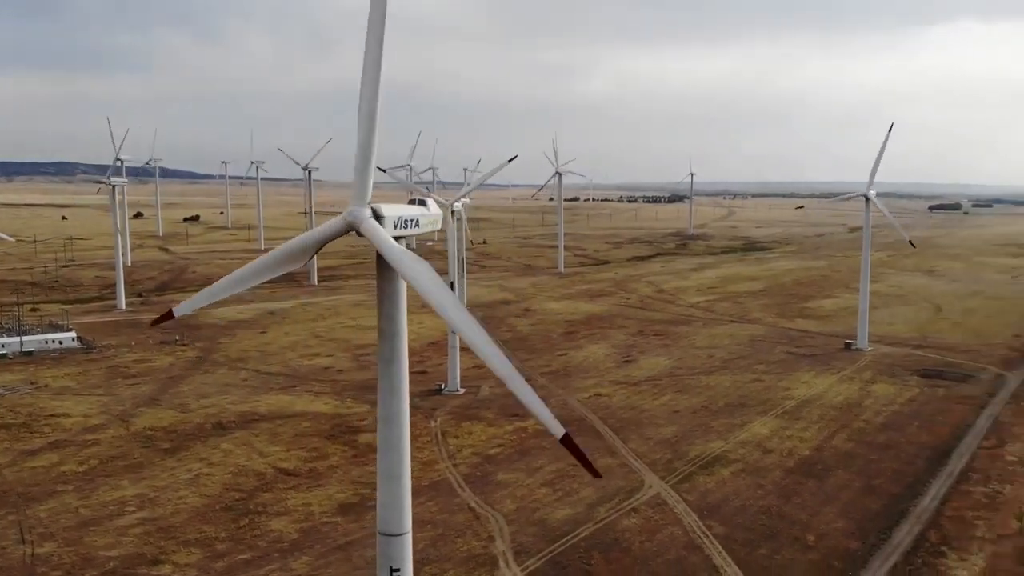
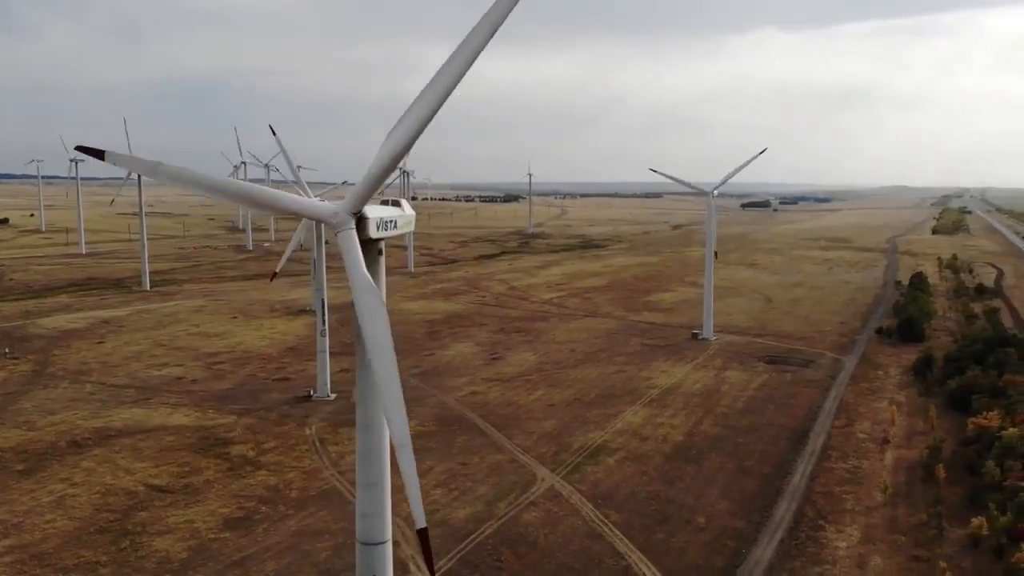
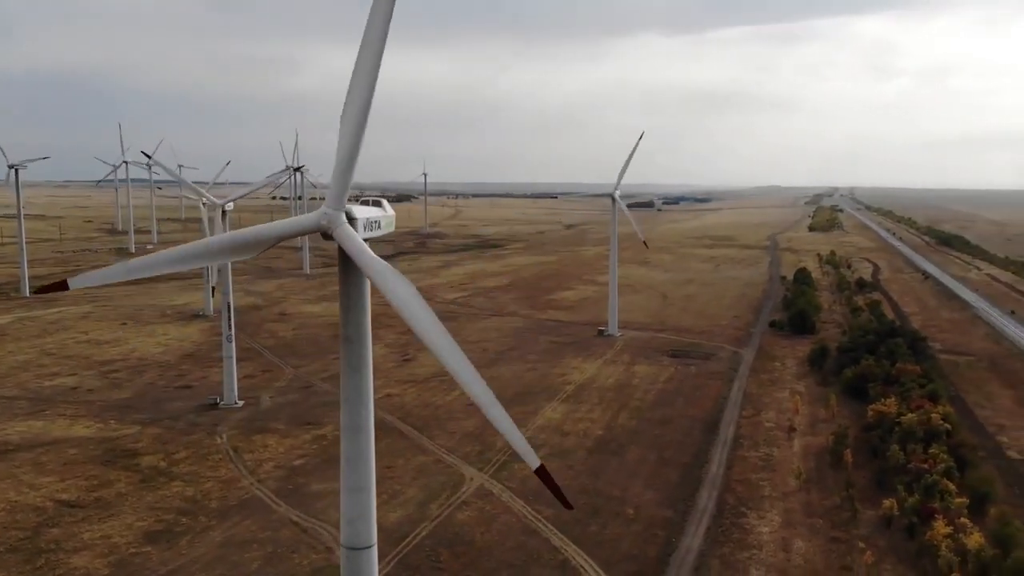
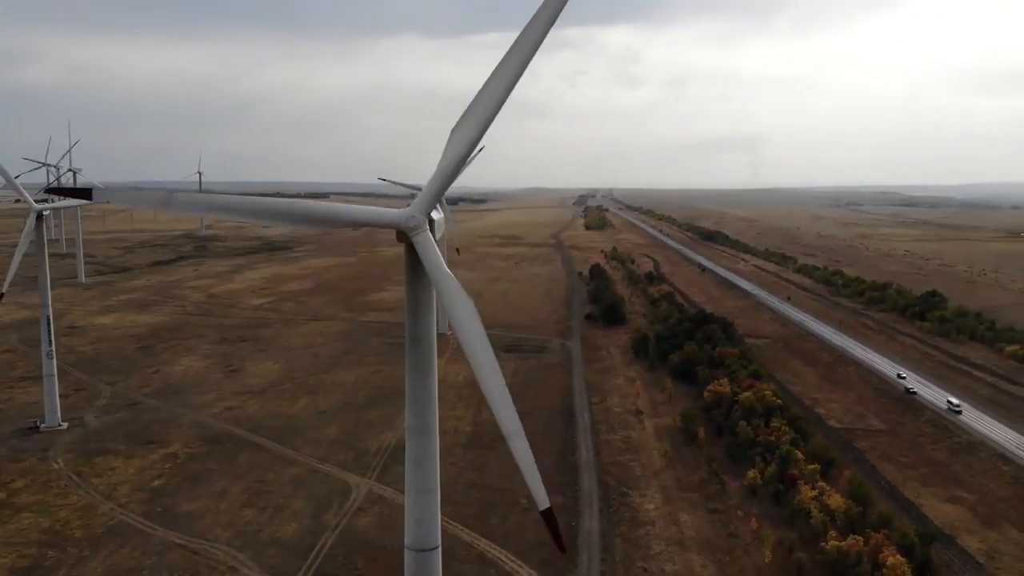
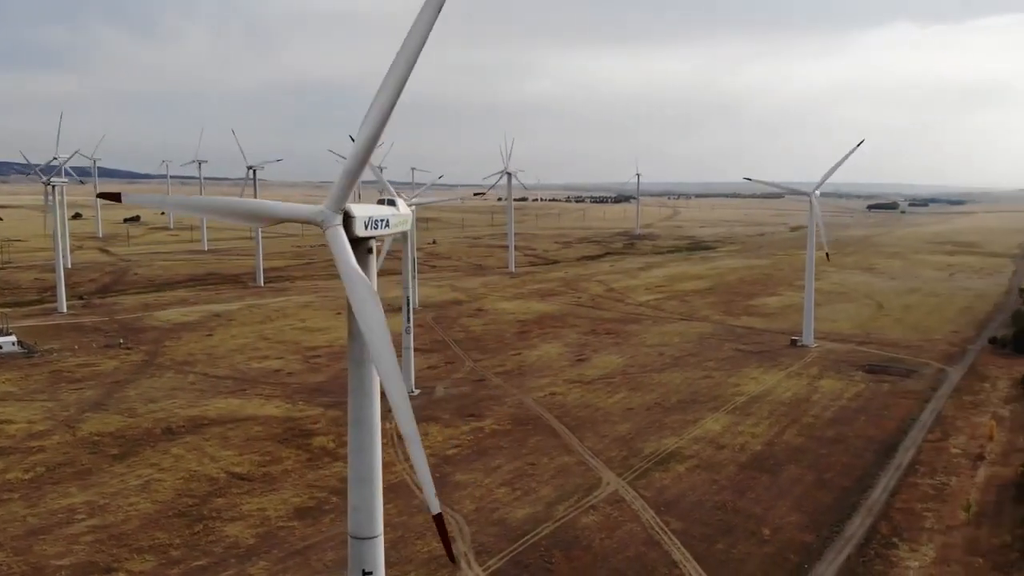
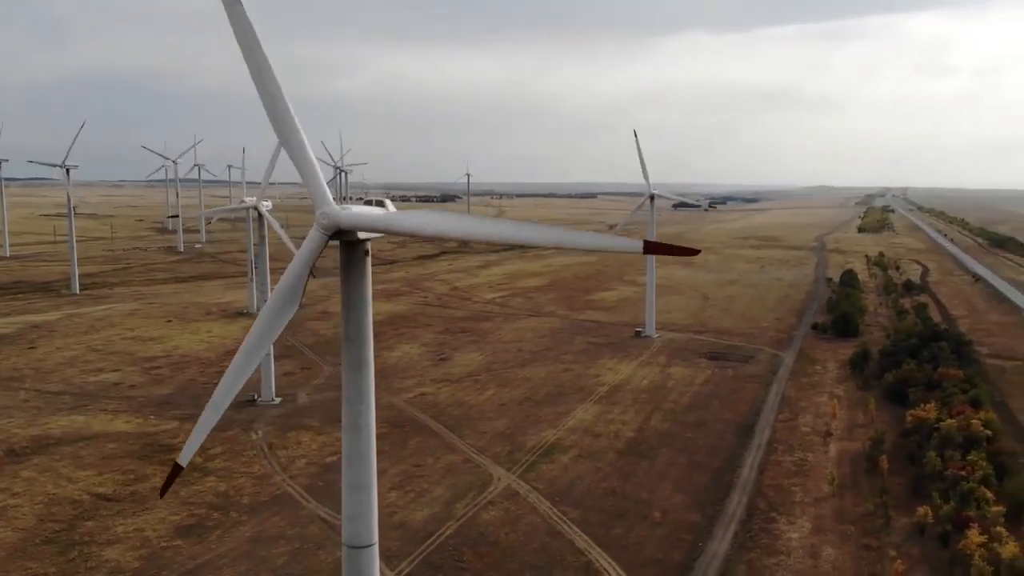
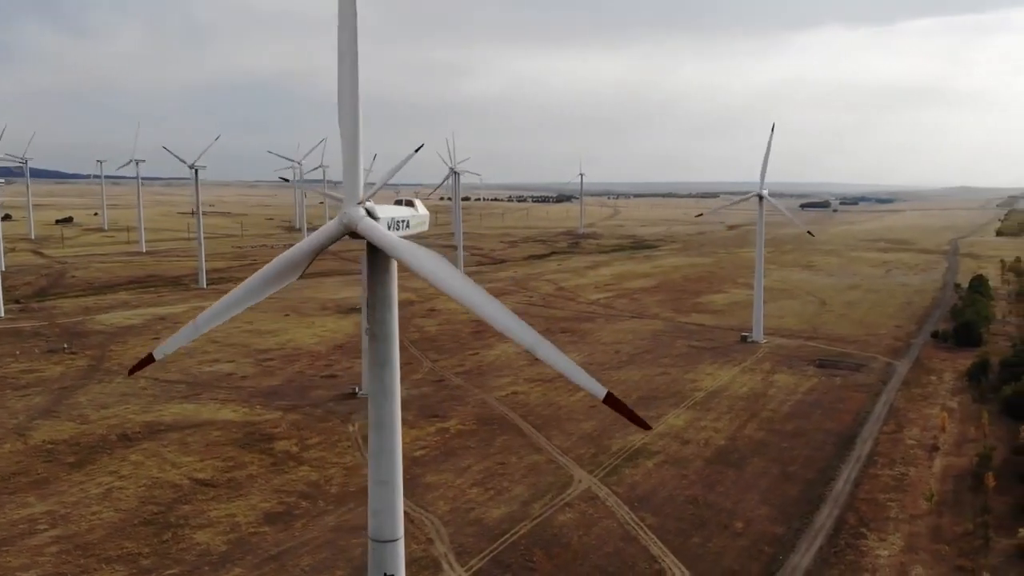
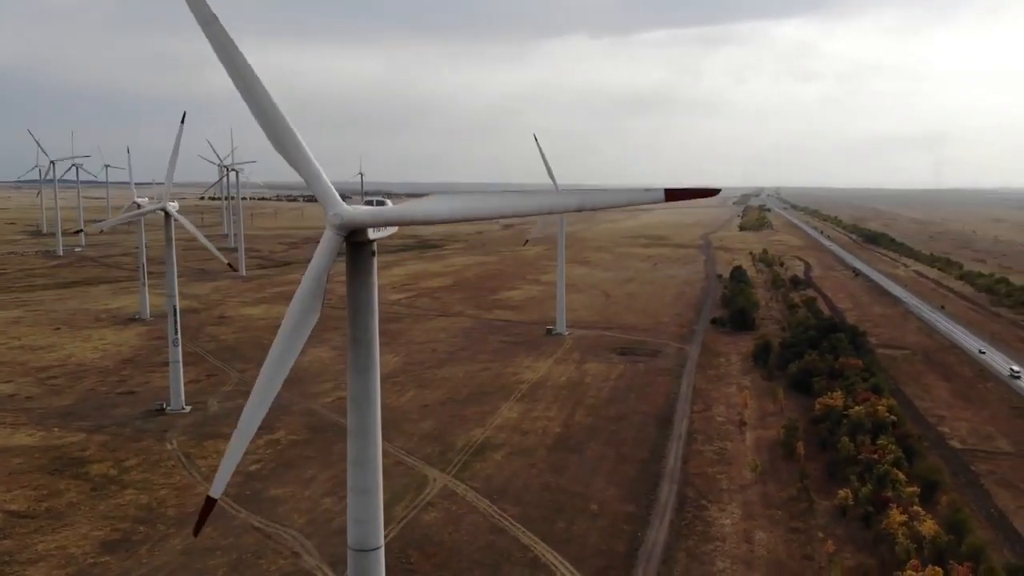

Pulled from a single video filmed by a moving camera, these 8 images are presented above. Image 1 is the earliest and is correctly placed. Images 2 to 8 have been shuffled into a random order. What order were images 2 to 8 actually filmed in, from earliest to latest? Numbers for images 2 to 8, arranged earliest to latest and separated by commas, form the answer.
5, 7, 2, 6, 3, 8, 4
